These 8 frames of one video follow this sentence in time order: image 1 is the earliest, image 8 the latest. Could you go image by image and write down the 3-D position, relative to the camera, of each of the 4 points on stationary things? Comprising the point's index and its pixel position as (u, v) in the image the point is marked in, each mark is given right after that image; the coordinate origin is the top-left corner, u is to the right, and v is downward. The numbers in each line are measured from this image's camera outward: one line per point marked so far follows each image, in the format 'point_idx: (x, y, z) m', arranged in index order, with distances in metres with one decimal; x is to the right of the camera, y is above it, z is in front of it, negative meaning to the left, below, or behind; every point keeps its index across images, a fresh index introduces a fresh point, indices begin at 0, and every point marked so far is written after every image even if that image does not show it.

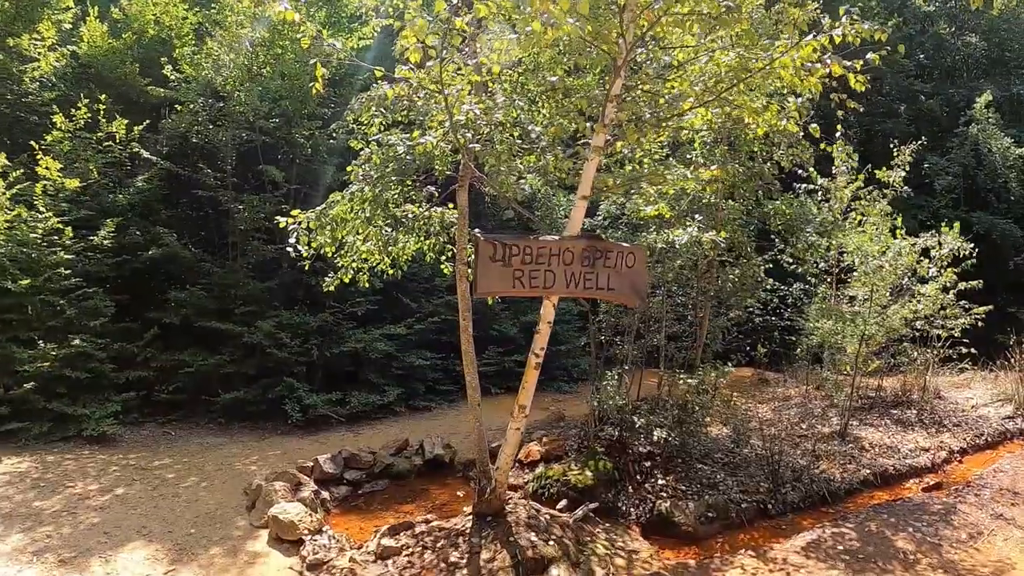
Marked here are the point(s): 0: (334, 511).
0: (-1.4, -1.8, +7.4) m
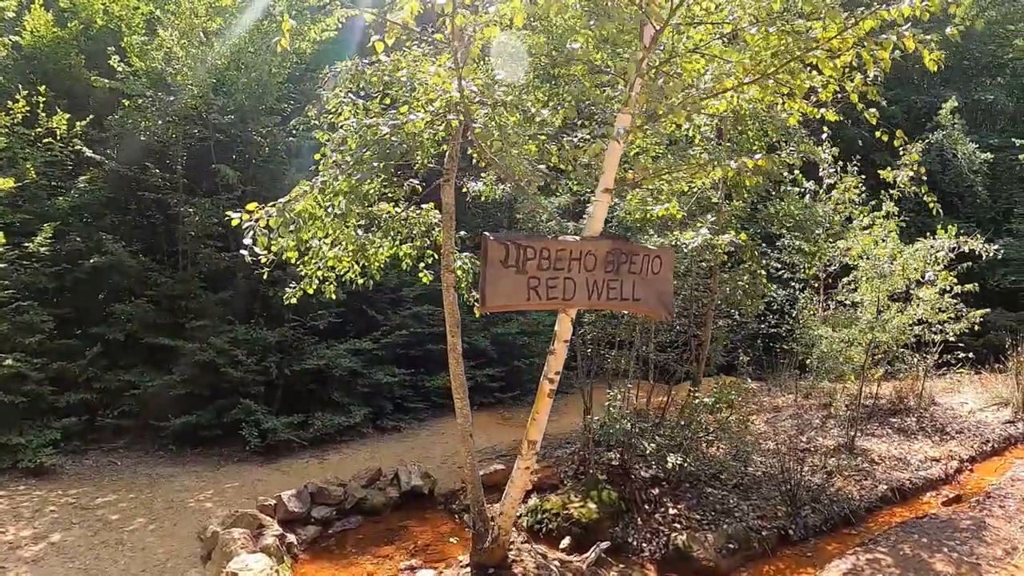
0: (-1.4, -1.9, +6.4) m
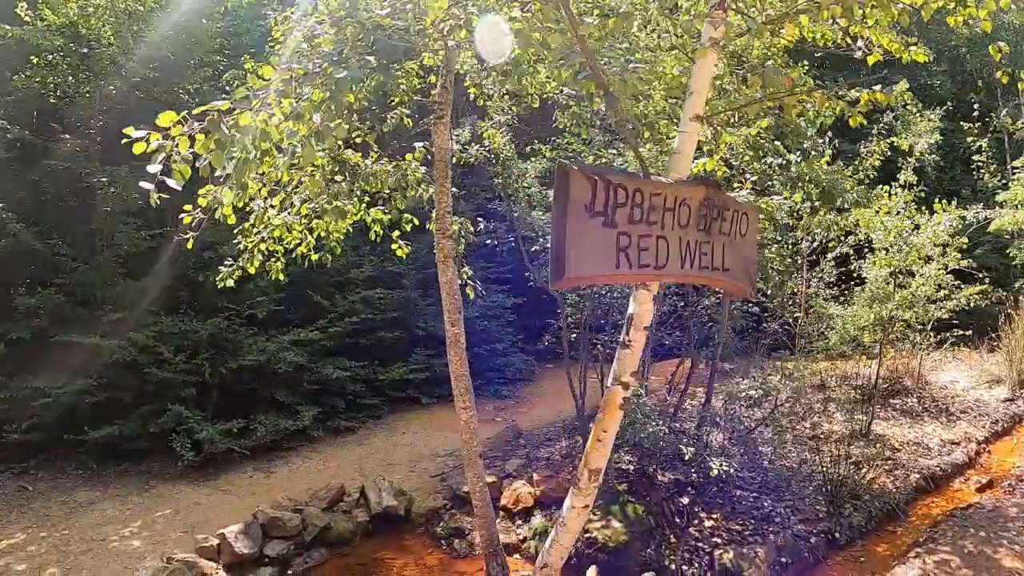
0: (-1.3, -1.8, +4.9) m
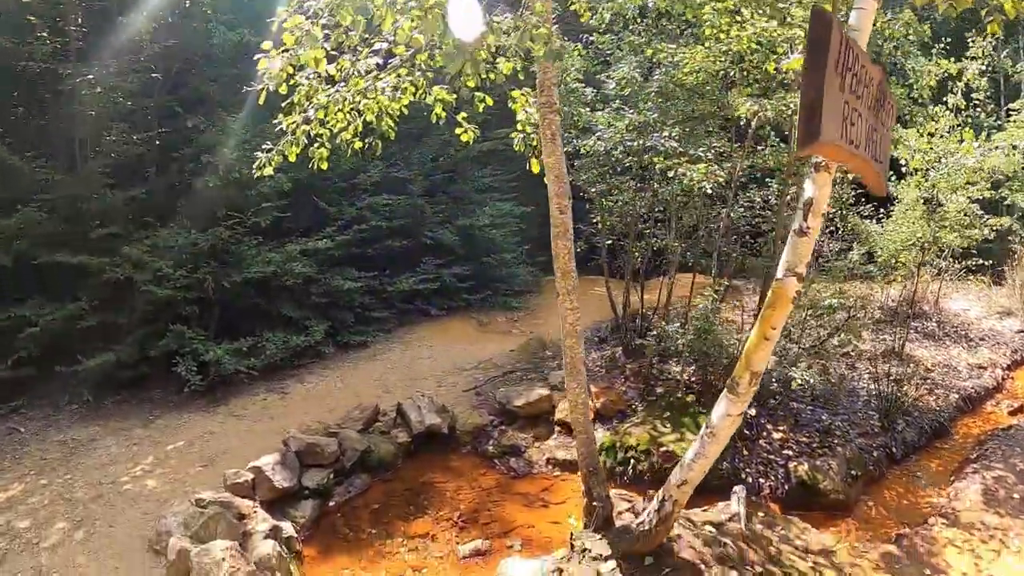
0: (-0.9, -1.3, +4.4) m
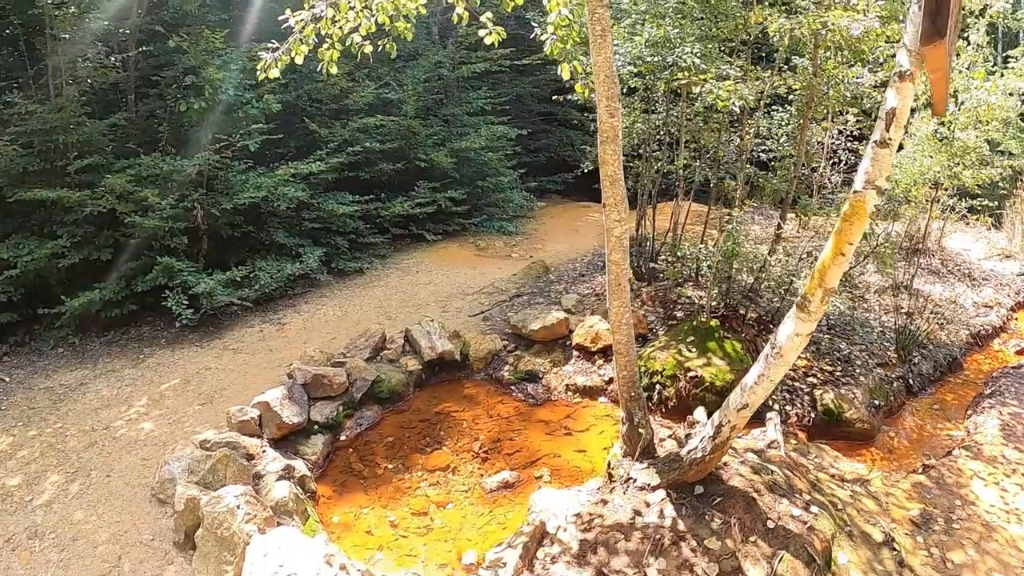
0: (-0.8, -1.0, +4.2) m
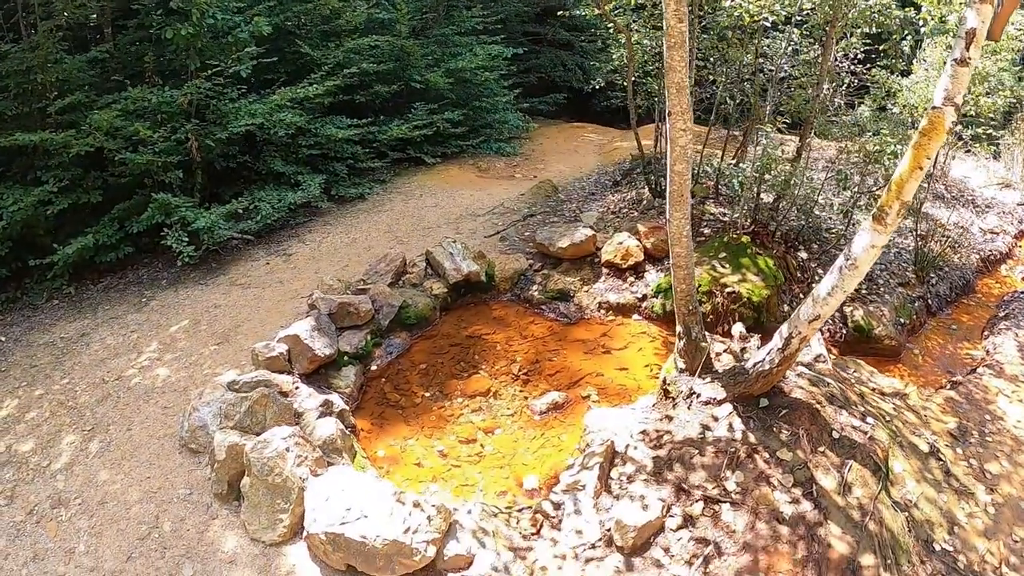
0: (-0.5, -0.6, +4.0) m
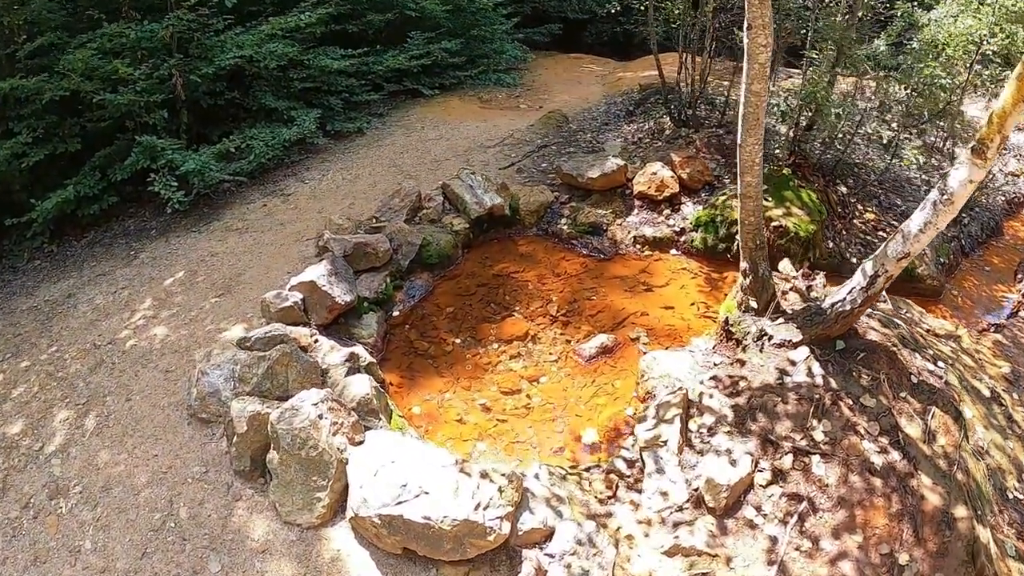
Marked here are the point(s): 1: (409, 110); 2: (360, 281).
0: (-0.4, -0.4, +3.6) m
1: (-1.0, +1.6, +9.0) m
2: (-0.7, 0.0, +4.4) m
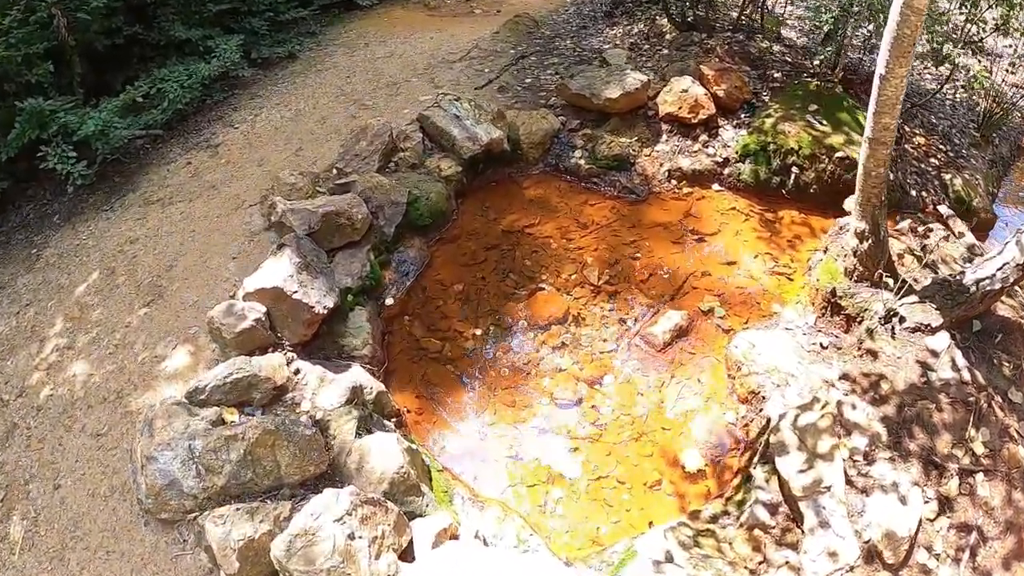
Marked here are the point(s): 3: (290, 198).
0: (-0.2, -0.4, +2.8) m
1: (-1.3, +2.1, +7.9) m
2: (-0.6, +0.1, +3.5) m
3: (-0.8, +0.4, +3.9) m
